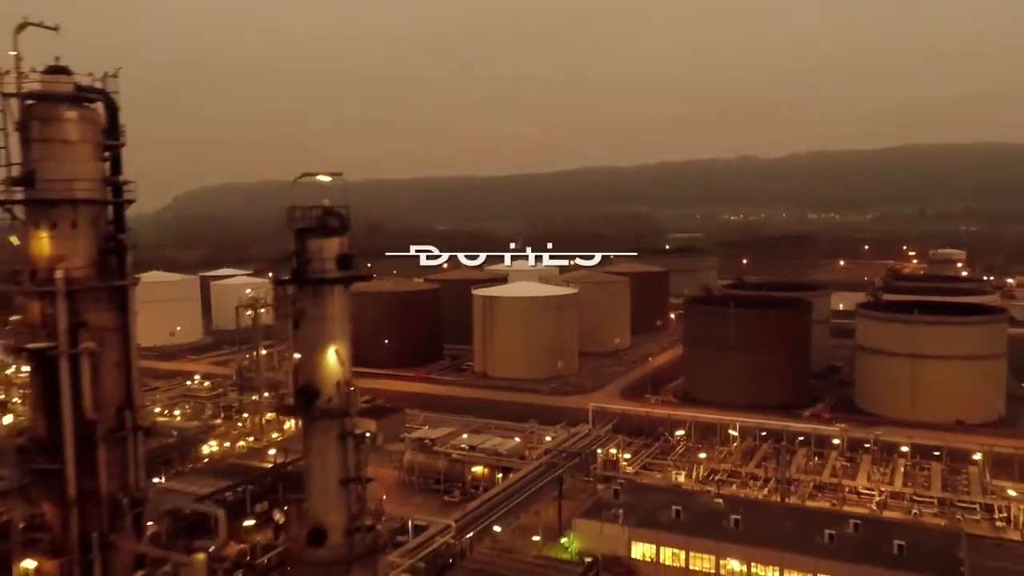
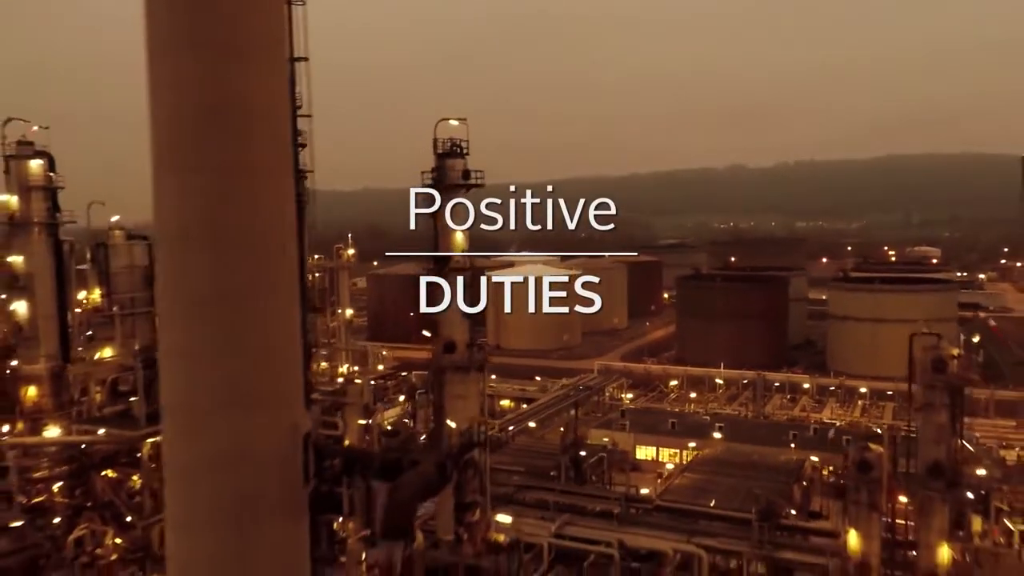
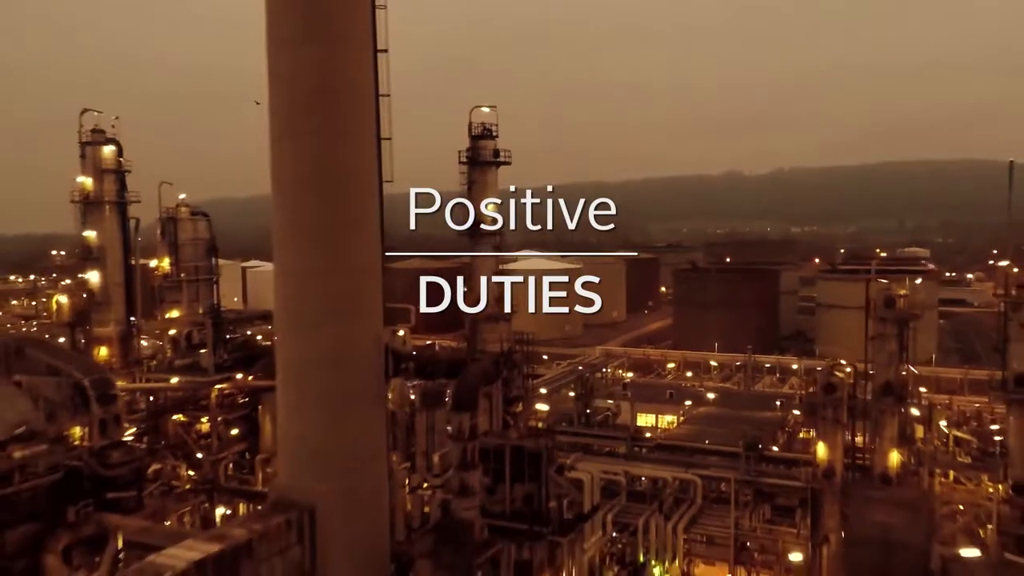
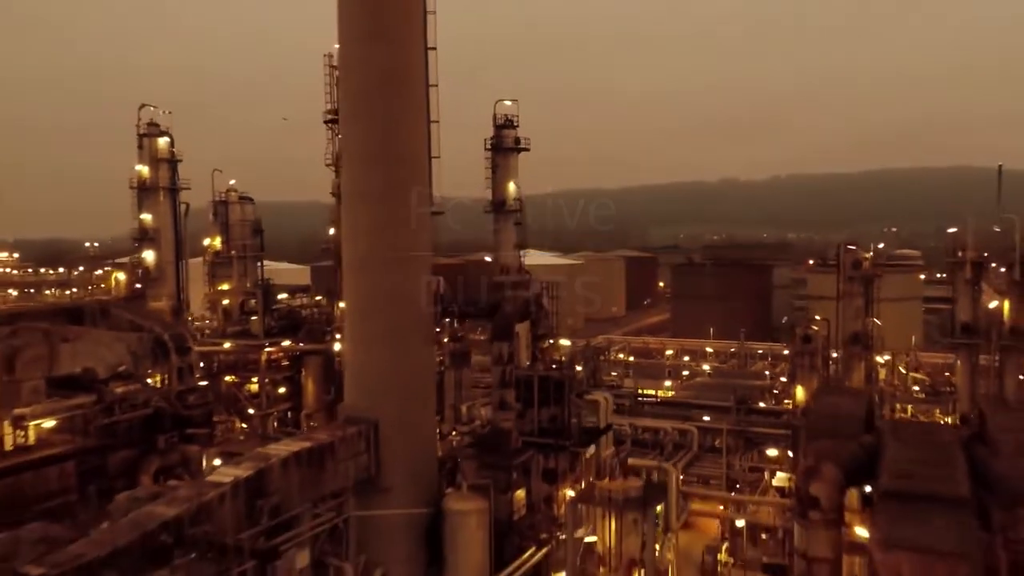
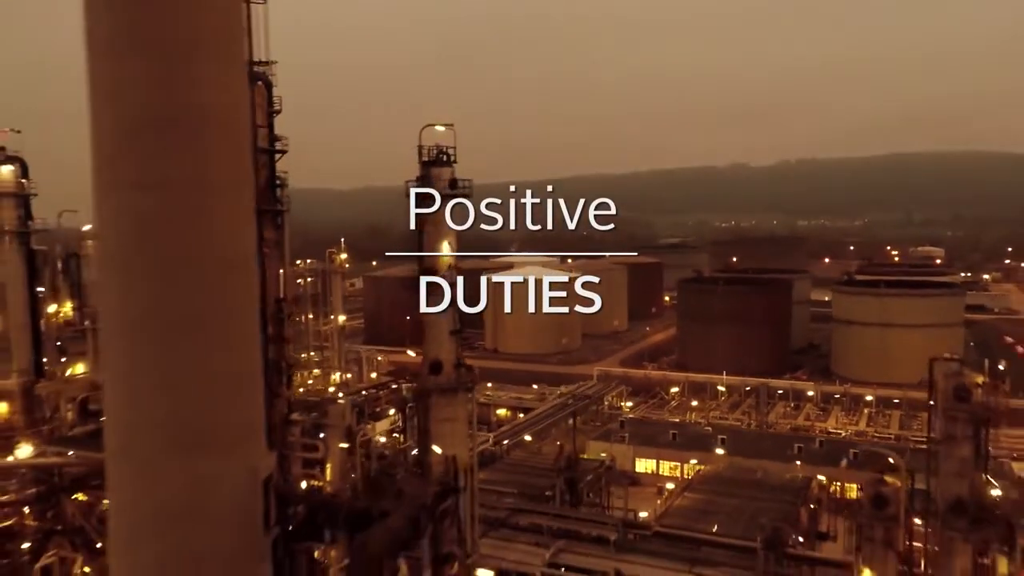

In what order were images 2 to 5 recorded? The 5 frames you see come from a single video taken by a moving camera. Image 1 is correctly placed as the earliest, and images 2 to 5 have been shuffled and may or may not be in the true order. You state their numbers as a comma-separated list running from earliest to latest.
5, 2, 3, 4
